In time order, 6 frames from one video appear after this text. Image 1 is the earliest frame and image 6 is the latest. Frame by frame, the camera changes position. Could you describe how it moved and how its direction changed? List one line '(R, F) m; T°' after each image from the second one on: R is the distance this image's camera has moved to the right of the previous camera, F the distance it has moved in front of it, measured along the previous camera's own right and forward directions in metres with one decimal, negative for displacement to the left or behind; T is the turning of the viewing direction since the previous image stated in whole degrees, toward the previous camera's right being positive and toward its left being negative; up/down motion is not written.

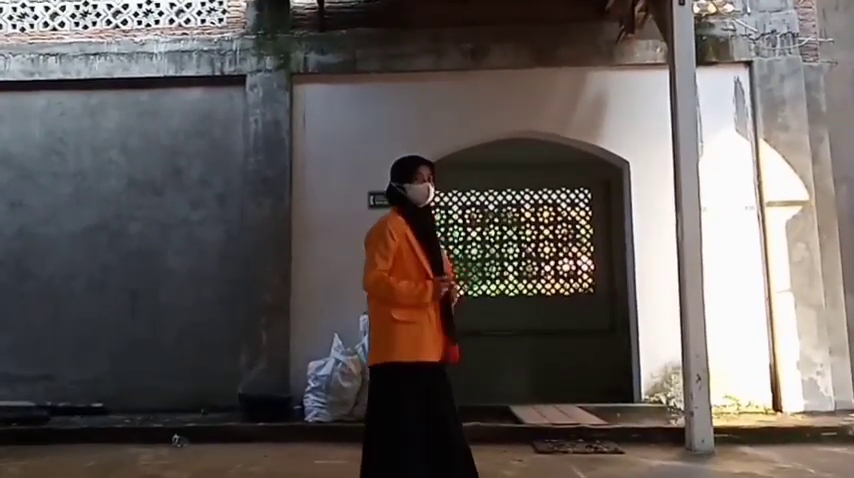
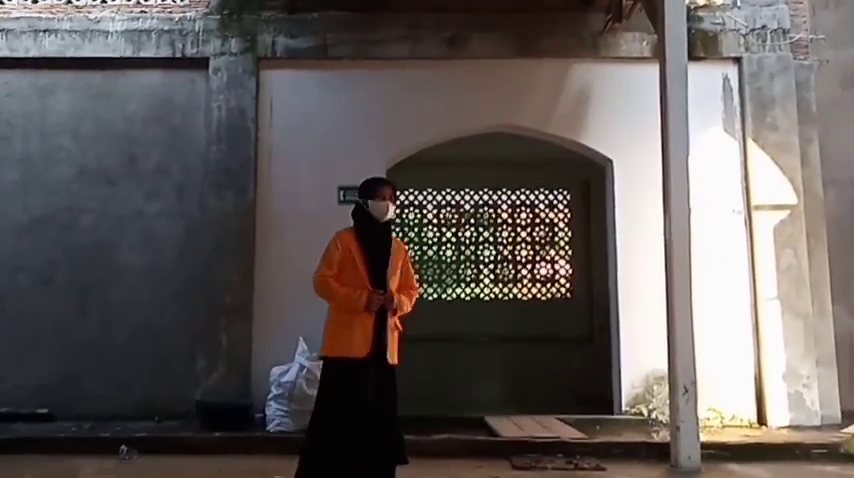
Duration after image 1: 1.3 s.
(0.0, +0.4) m; +2°
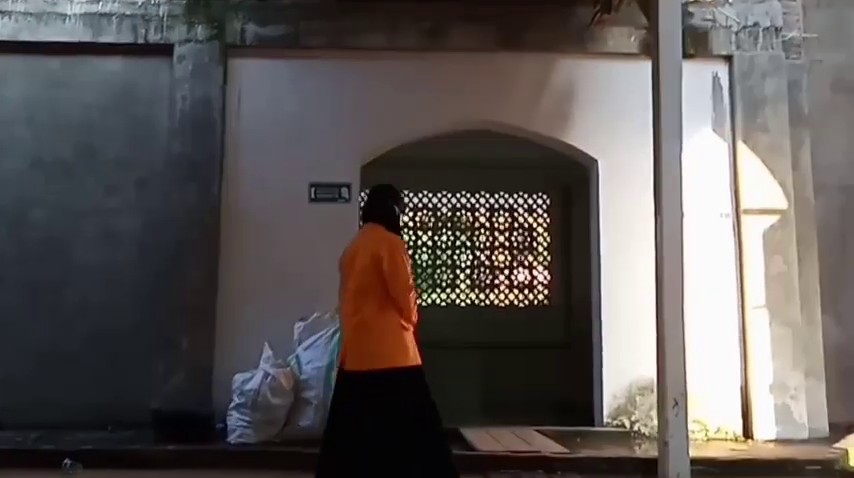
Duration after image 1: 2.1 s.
(+0.1, +0.3) m; +1°
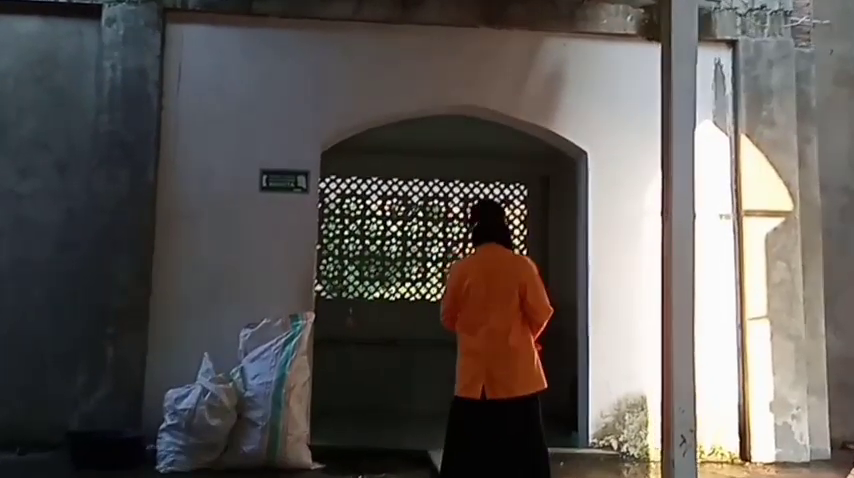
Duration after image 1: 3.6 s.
(0.0, +0.6) m; +2°
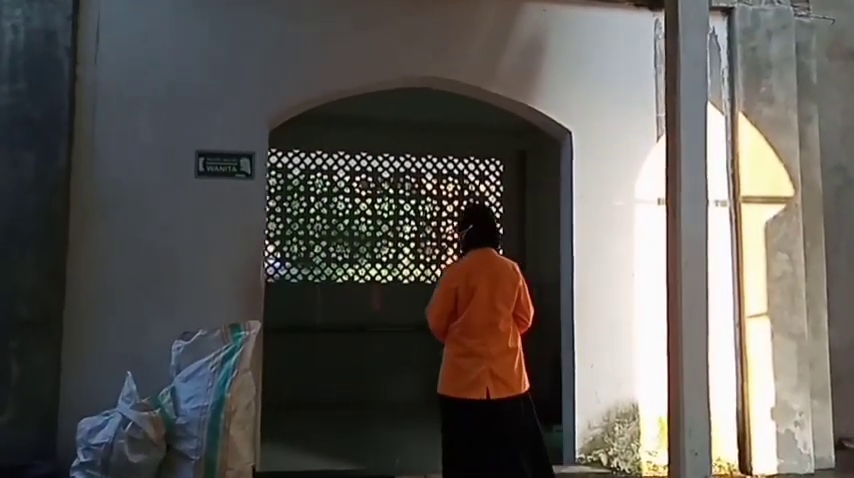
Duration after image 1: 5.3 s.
(0.0, +0.6) m; +3°
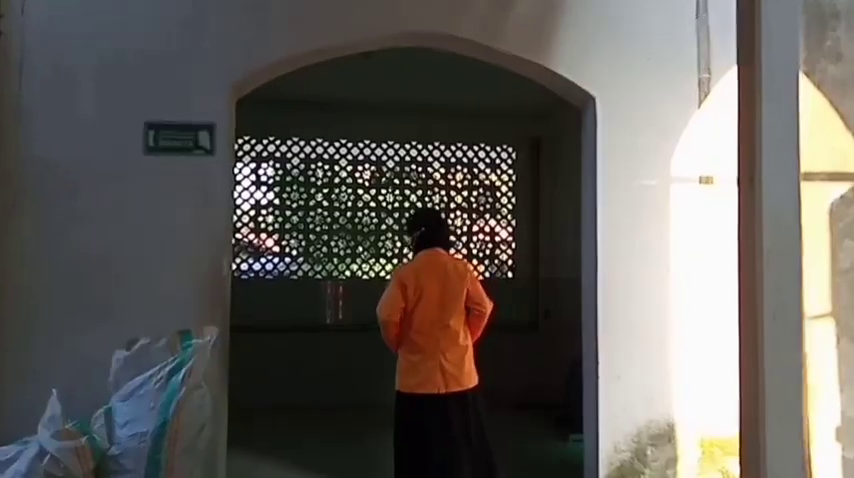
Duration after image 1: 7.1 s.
(+0.2, +0.7) m; -2°
